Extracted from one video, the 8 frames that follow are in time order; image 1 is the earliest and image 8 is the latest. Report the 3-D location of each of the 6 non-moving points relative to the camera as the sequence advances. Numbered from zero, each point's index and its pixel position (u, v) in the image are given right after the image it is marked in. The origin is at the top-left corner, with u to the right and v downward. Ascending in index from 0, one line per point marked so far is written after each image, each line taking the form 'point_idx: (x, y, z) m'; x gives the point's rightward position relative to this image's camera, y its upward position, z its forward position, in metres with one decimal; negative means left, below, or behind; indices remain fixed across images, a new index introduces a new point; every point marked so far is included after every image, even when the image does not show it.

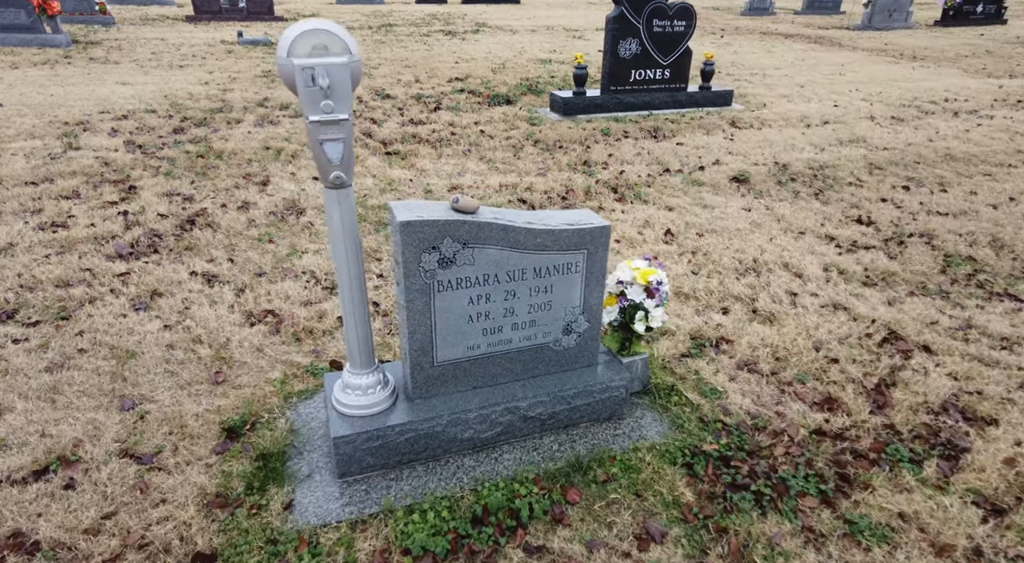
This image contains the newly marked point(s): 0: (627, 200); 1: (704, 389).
0: (+1.2, +0.8, +6.7) m
1: (+1.1, -0.6, +3.7) m
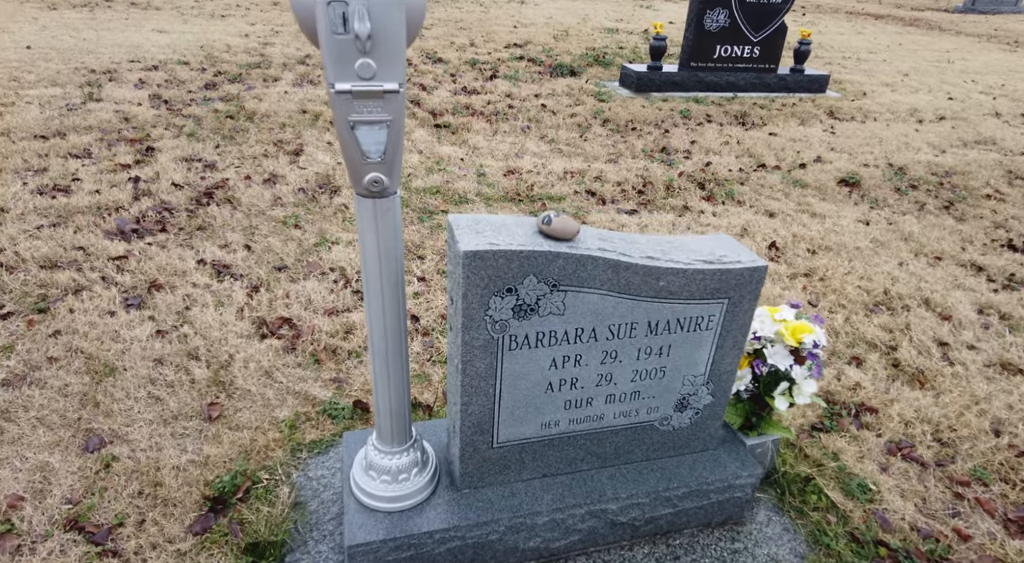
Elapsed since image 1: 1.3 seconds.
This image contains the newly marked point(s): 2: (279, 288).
0: (+1.8, +0.7, +5.6) m
1: (+1.4, -0.8, +2.7) m
2: (-1.4, 0.0, +4.0) m
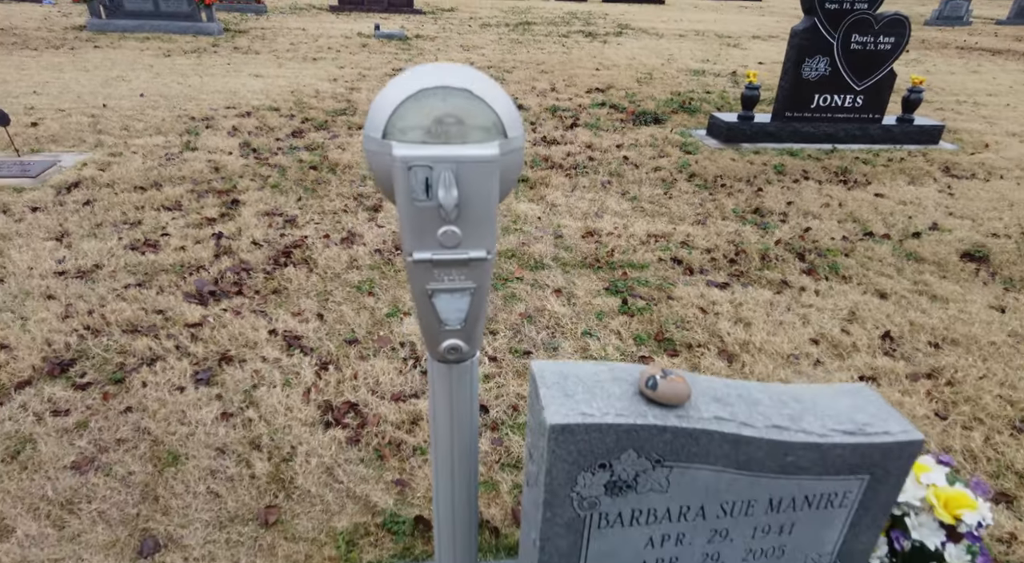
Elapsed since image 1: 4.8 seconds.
0: (+2.4, +0.1, +5.1) m
1: (+1.7, -1.3, +2.2) m
2: (-1.0, -0.5, +3.9) m
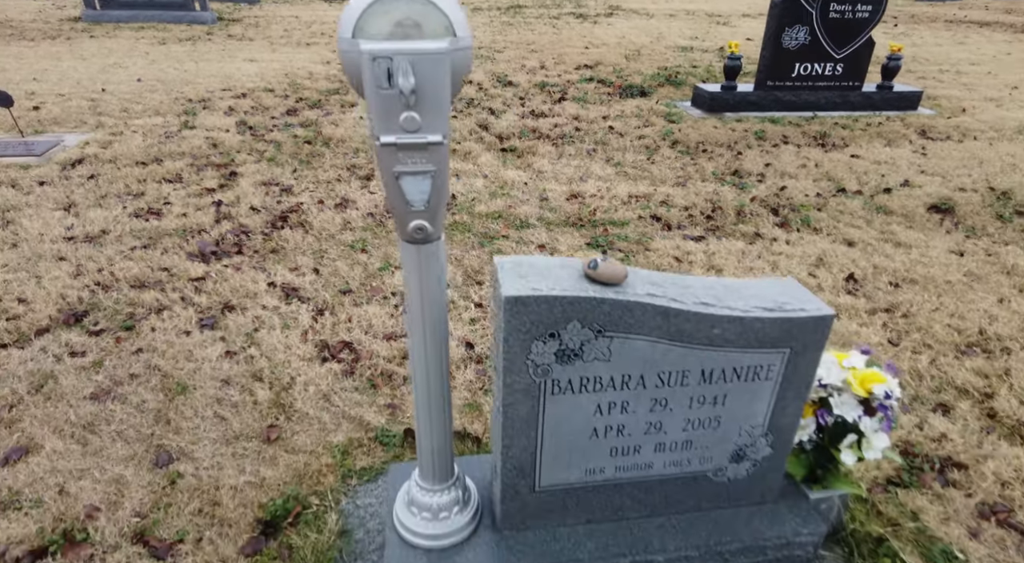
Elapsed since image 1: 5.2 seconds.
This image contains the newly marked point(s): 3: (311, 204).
0: (+2.3, +0.4, +5.4) m
1: (+1.6, -1.0, +2.5) m
2: (-1.1, -0.2, +4.1) m
3: (-1.8, +0.7, +5.7) m
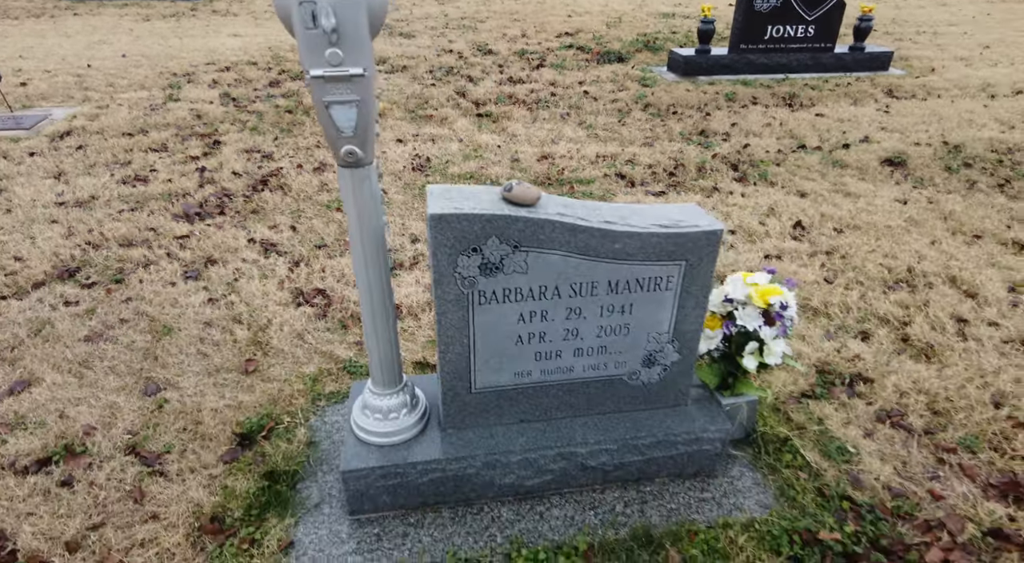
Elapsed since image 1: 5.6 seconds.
0: (+2.0, +0.9, +5.6) m
1: (+1.3, -0.7, +2.8) m
2: (-1.3, +0.1, +4.4) m
3: (-2.0, +1.0, +6.0) m
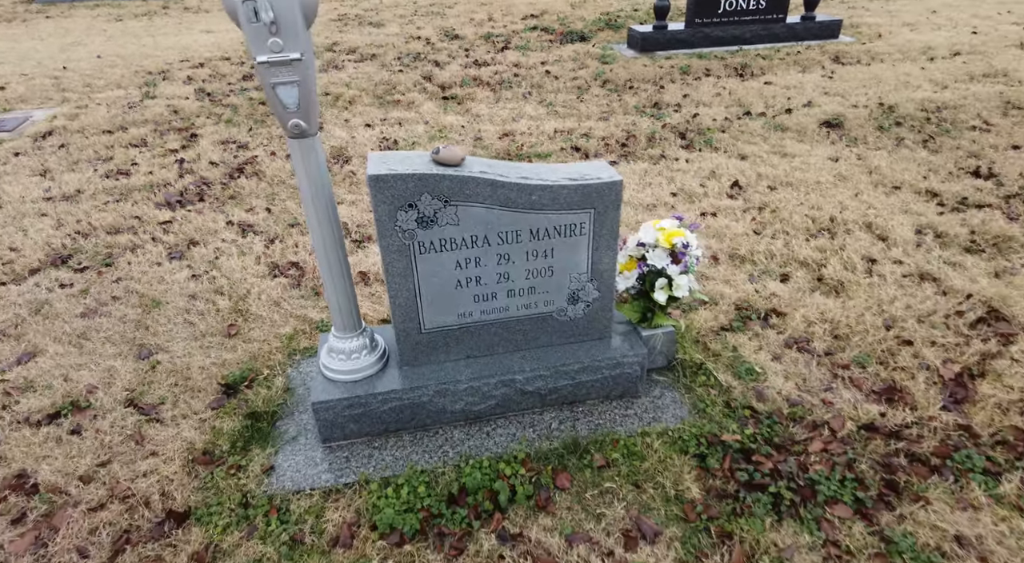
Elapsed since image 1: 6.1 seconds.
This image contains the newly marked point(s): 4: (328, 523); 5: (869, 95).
0: (+1.7, +1.2, +6.0) m
1: (+1.1, -0.4, +3.2) m
2: (-1.6, +0.3, +4.8) m
3: (-2.4, +1.2, +6.3) m
4: (-0.7, -0.9, +2.6) m
5: (+3.8, +2.0, +7.1) m
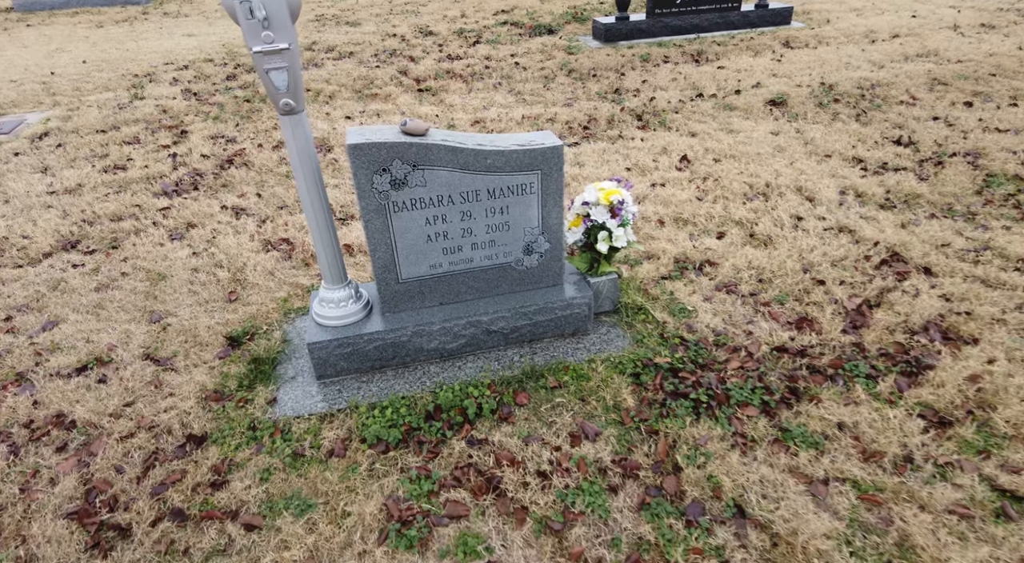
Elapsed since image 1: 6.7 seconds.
0: (+1.4, +1.5, +6.6) m
1: (+0.9, -0.2, +3.7) m
2: (-1.8, +0.5, +5.3) m
3: (-2.7, +1.4, +6.8) m
4: (-0.9, -0.7, +3.1) m
5: (+3.5, +2.4, +7.6) m
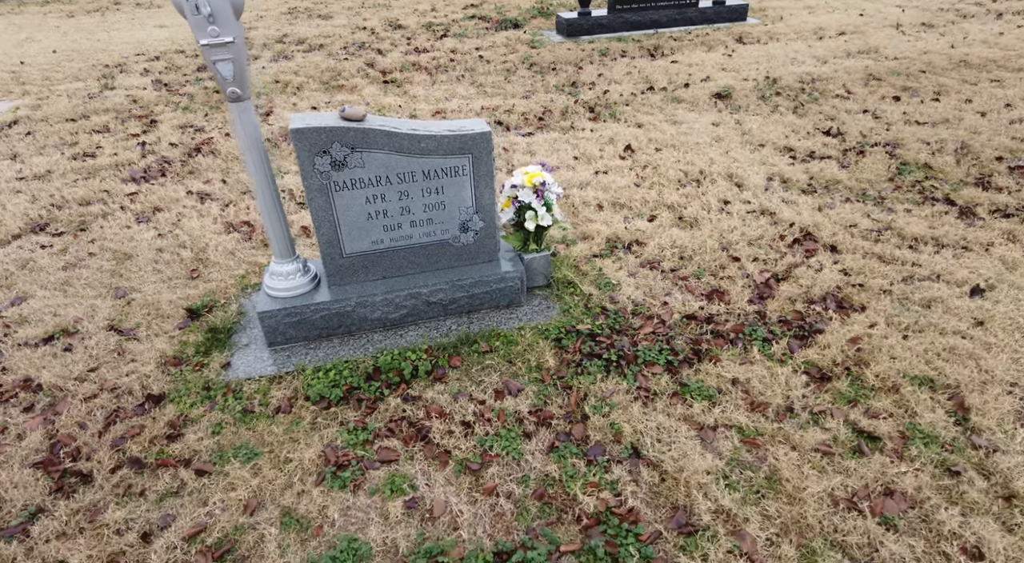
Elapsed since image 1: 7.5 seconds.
0: (+0.9, +1.7, +6.9) m
1: (+0.6, 0.0, +4.1) m
2: (-2.2, +0.6, +5.5) m
3: (-3.1, +1.5, +7.0) m
4: (-1.2, -0.6, +3.4) m
5: (+3.0, +2.6, +8.0) m
